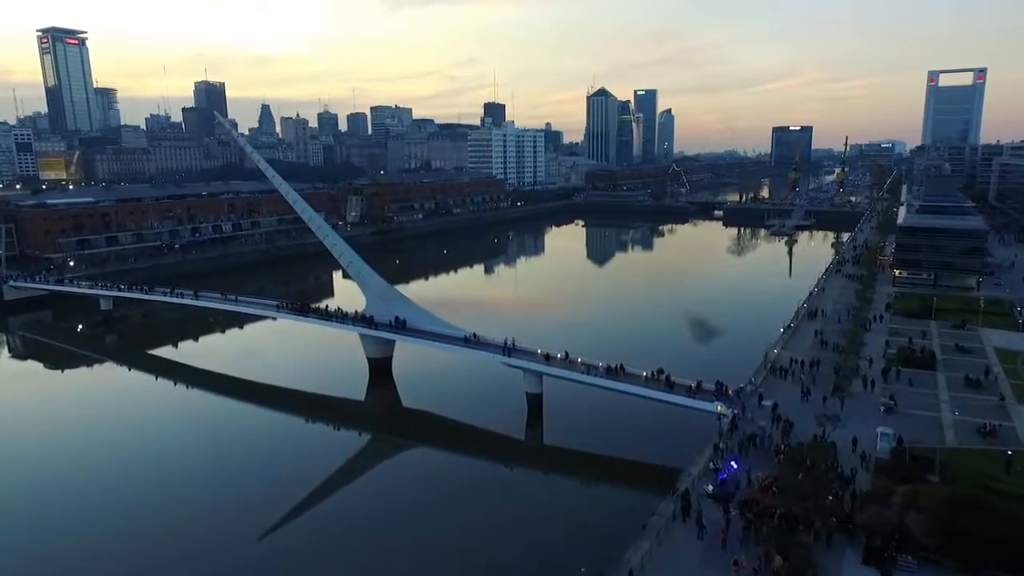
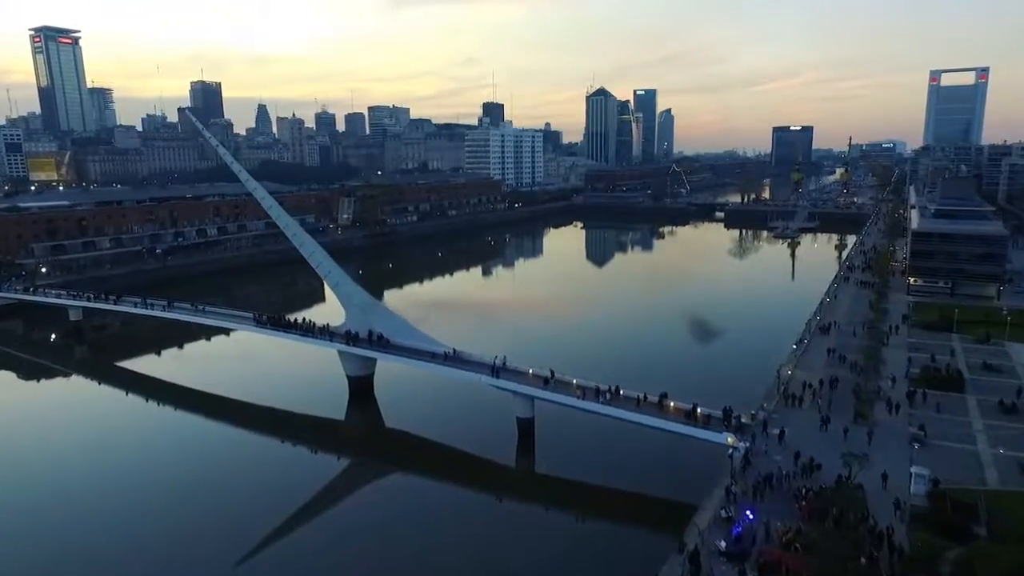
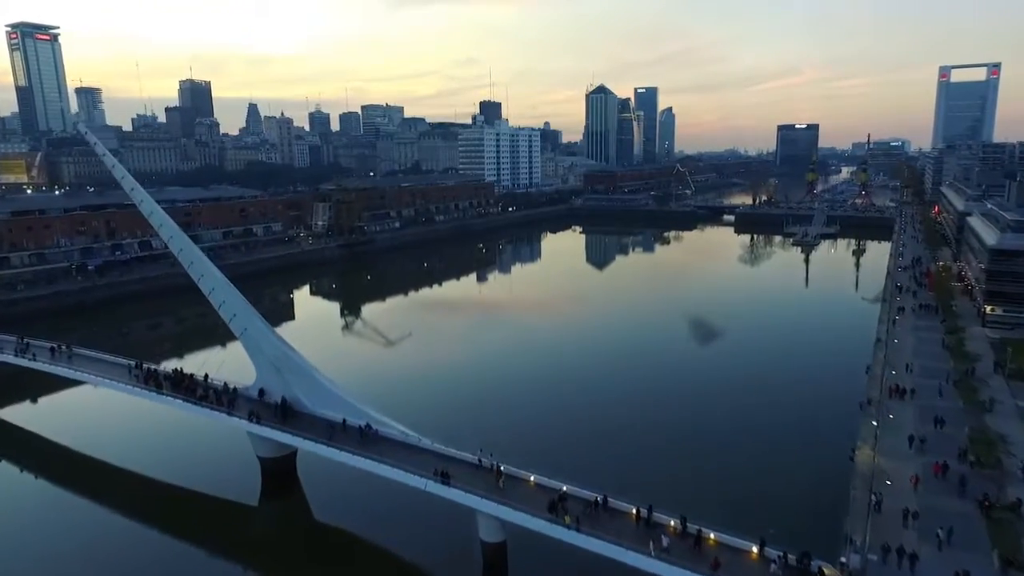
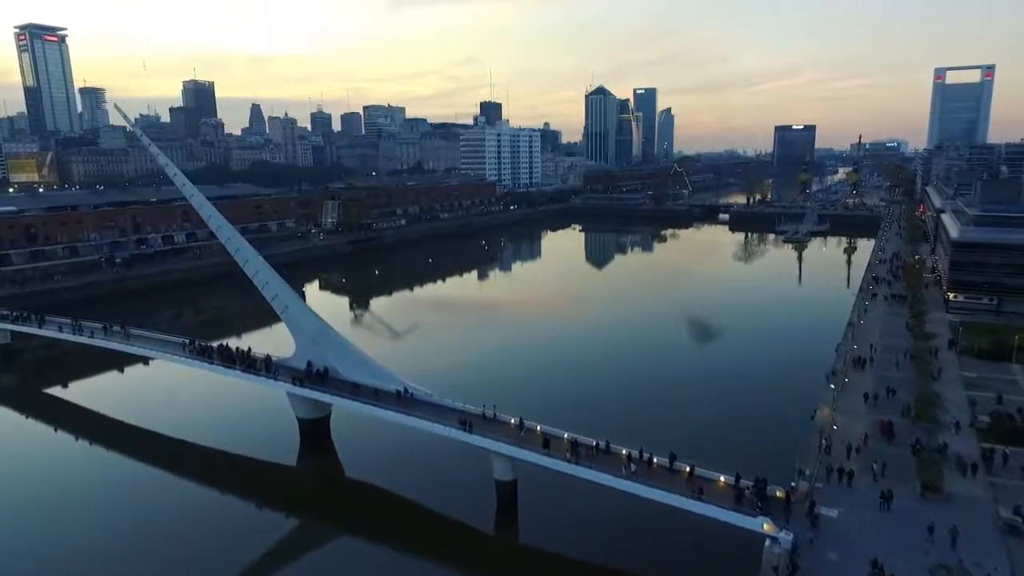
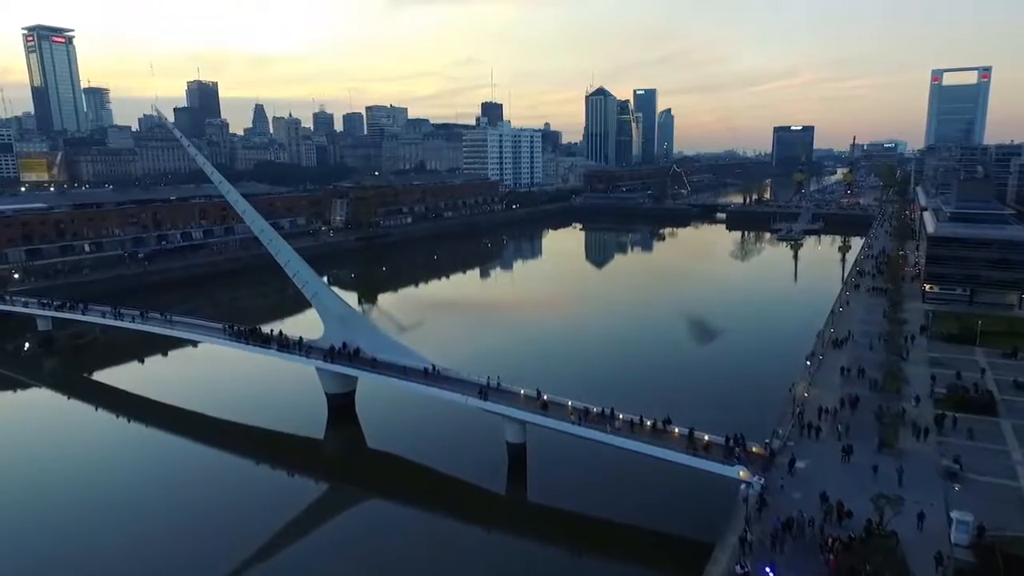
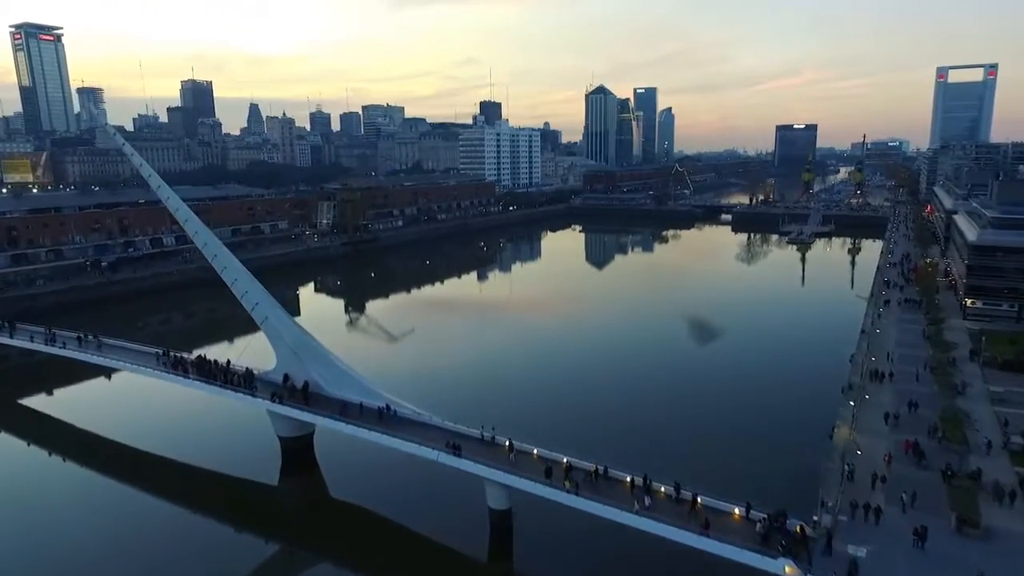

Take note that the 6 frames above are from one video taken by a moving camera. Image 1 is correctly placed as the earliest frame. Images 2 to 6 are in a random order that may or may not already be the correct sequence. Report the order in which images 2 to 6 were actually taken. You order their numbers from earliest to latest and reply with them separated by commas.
2, 5, 4, 6, 3
